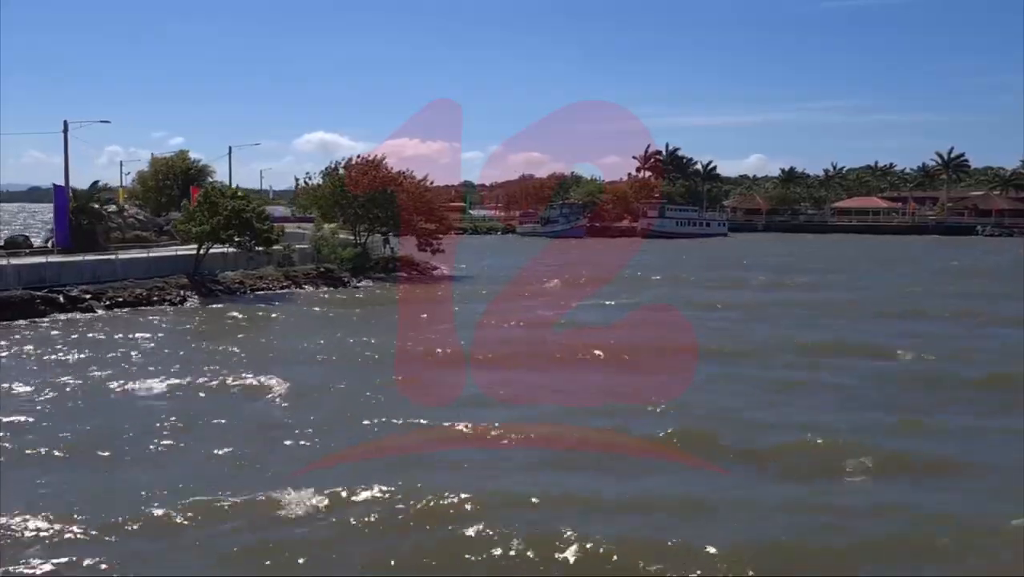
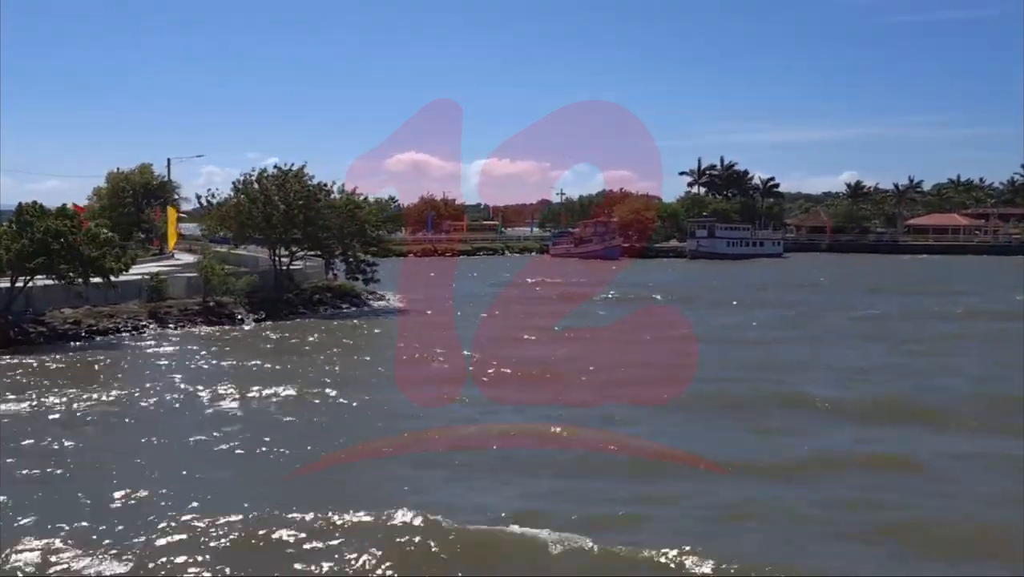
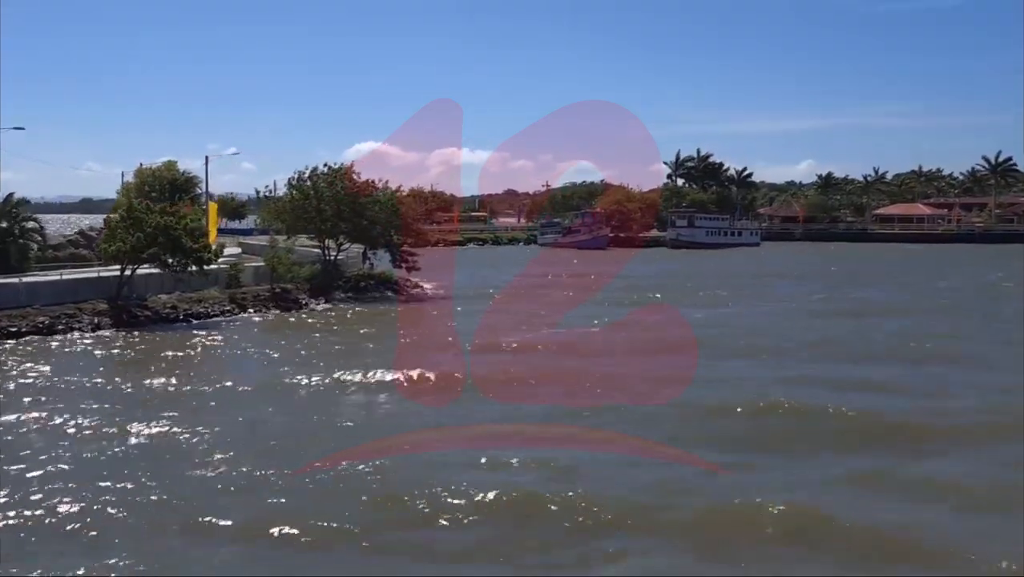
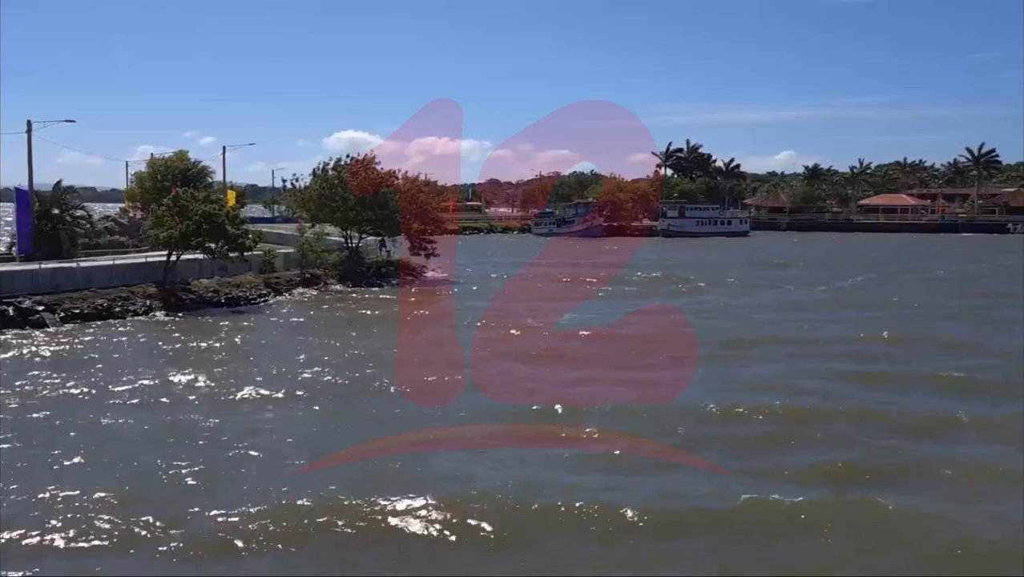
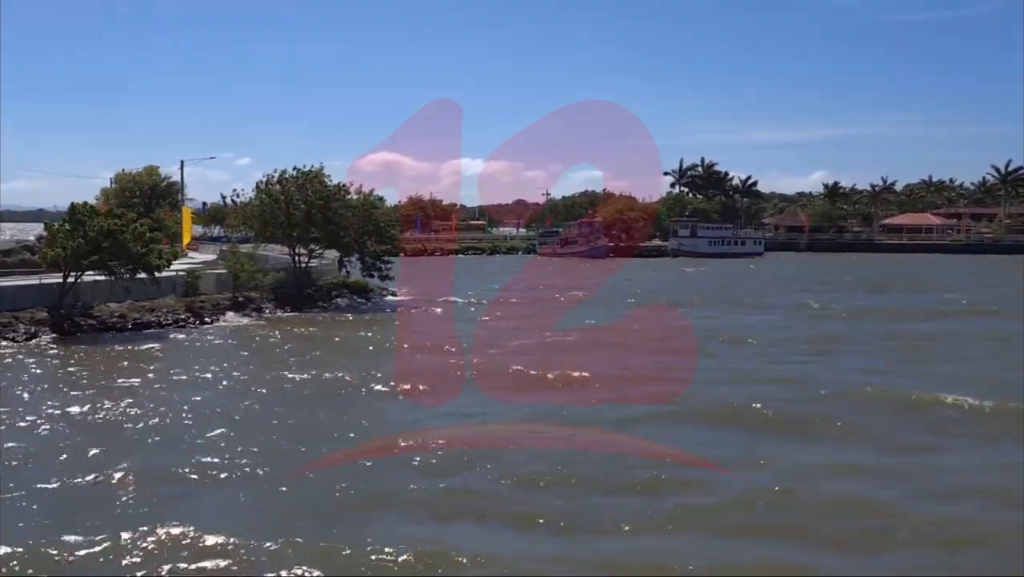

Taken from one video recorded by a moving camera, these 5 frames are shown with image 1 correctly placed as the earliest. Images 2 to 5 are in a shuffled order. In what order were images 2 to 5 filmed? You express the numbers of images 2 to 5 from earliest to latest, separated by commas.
4, 3, 5, 2
